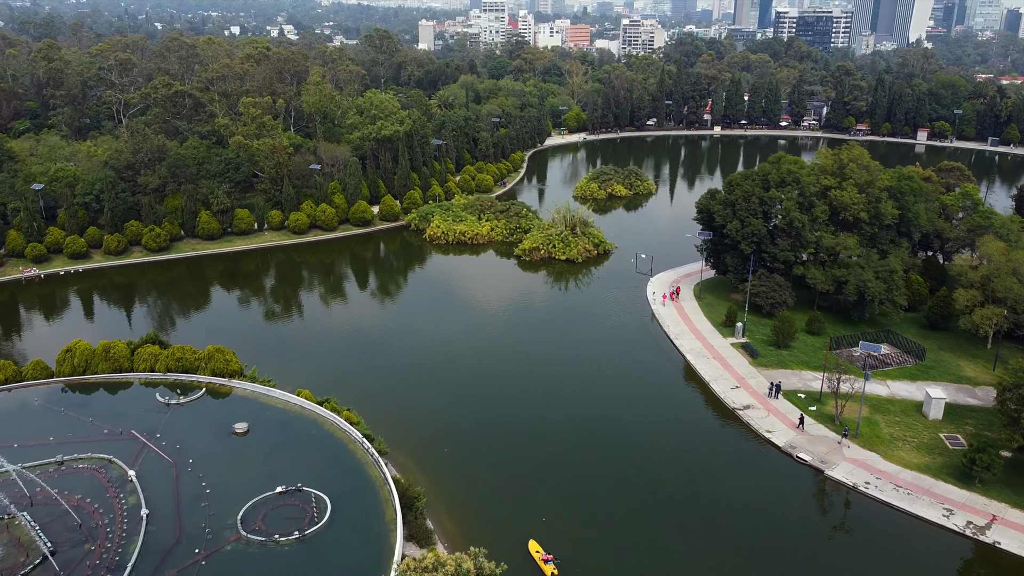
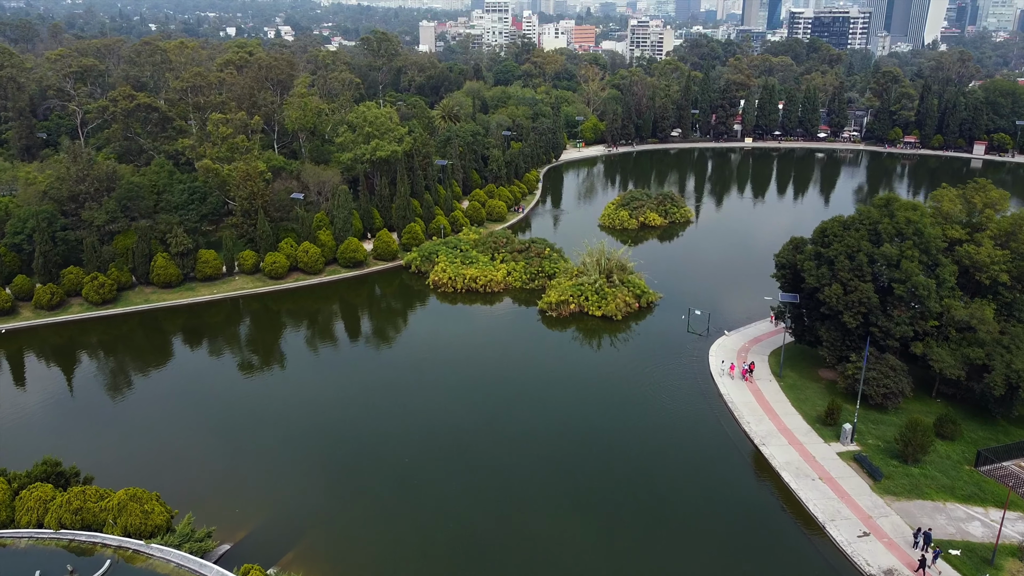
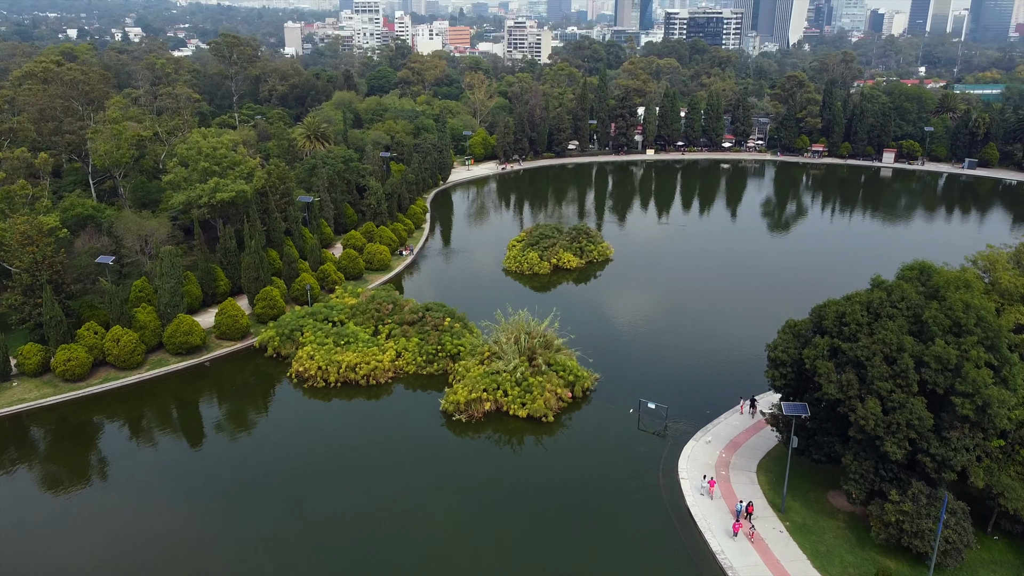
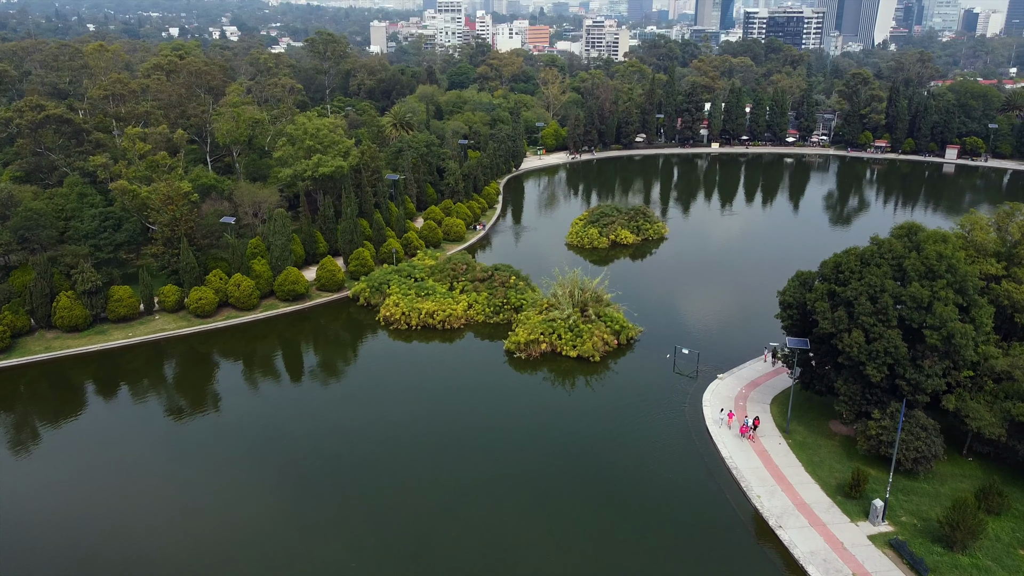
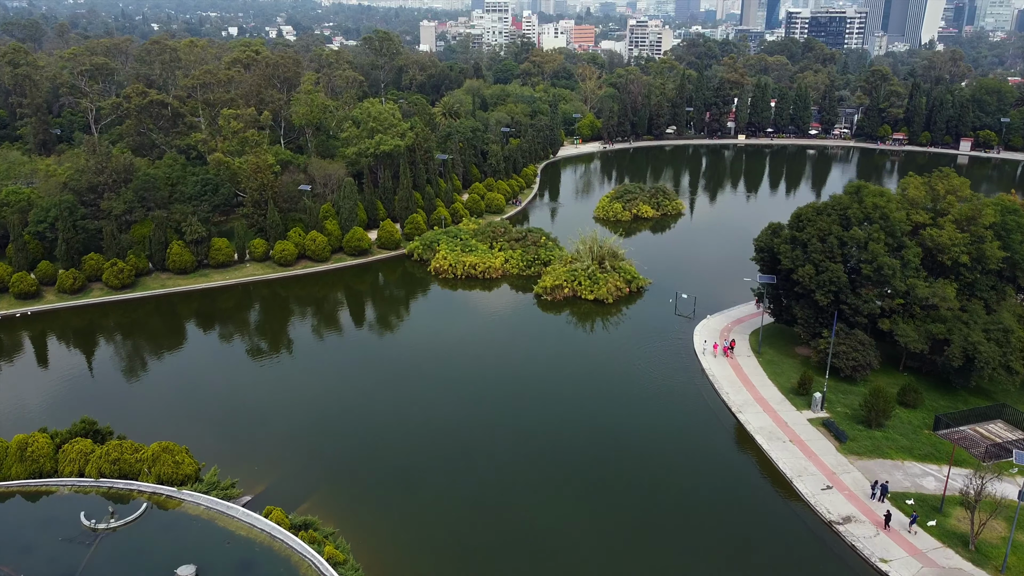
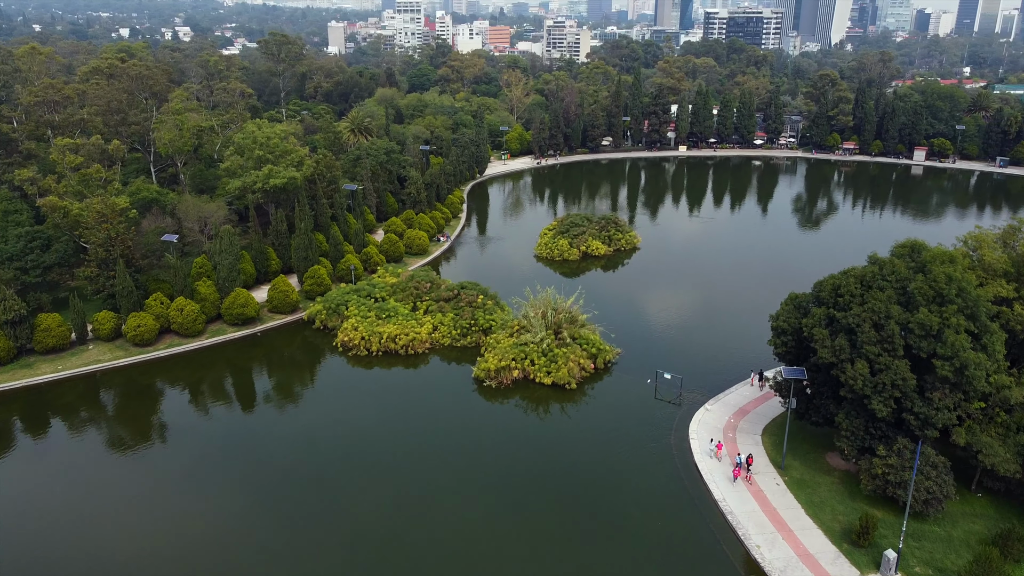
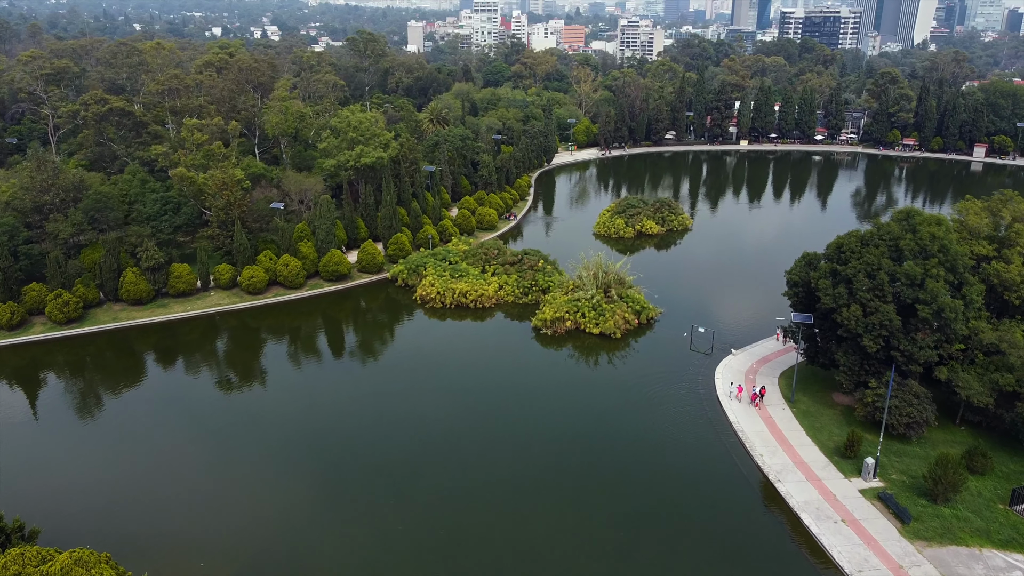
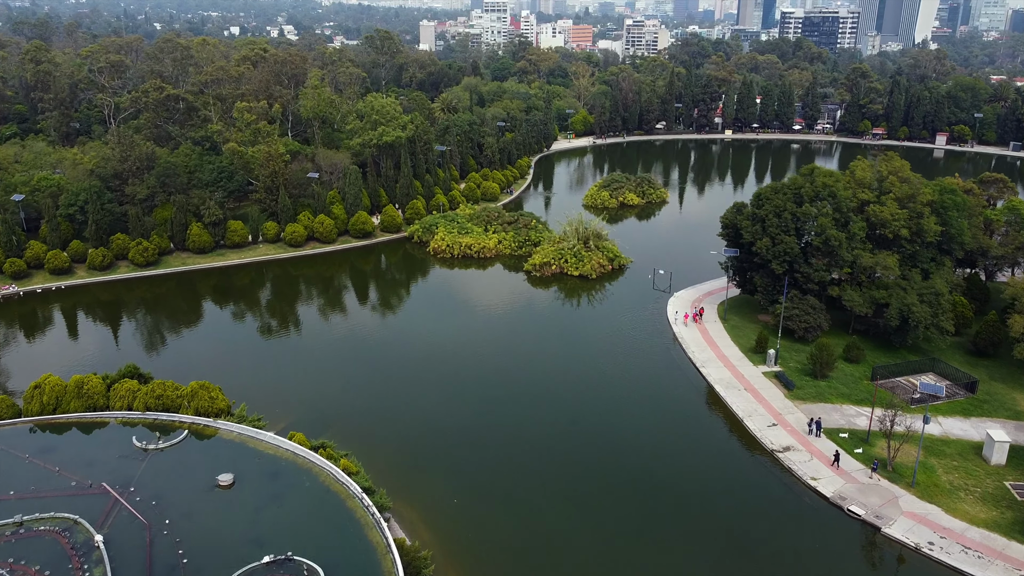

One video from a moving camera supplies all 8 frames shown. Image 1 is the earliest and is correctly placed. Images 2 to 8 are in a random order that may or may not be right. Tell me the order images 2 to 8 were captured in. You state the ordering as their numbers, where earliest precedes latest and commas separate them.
8, 5, 2, 7, 4, 6, 3
